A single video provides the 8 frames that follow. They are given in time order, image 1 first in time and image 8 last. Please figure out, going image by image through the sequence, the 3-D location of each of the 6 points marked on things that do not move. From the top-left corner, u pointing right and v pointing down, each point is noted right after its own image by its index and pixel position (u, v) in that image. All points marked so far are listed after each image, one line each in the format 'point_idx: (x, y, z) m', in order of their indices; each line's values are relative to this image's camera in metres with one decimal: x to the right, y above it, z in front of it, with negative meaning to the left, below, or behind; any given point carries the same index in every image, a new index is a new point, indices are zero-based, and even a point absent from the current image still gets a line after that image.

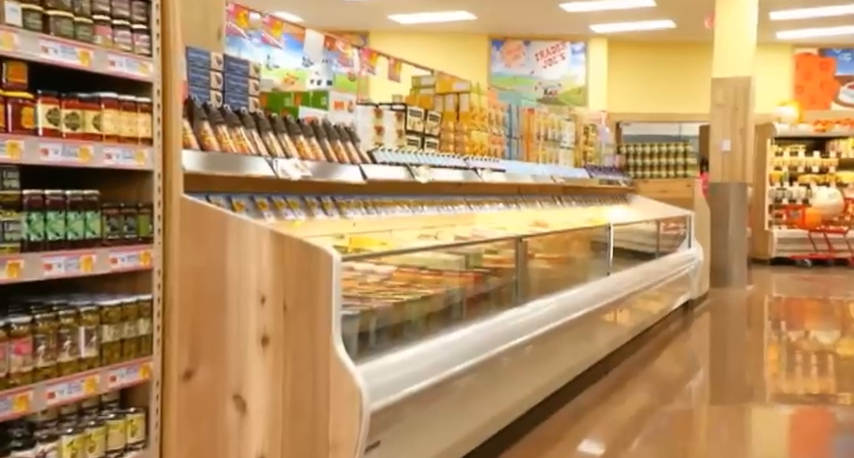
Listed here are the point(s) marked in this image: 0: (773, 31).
0: (+4.5, +2.6, +12.2) m
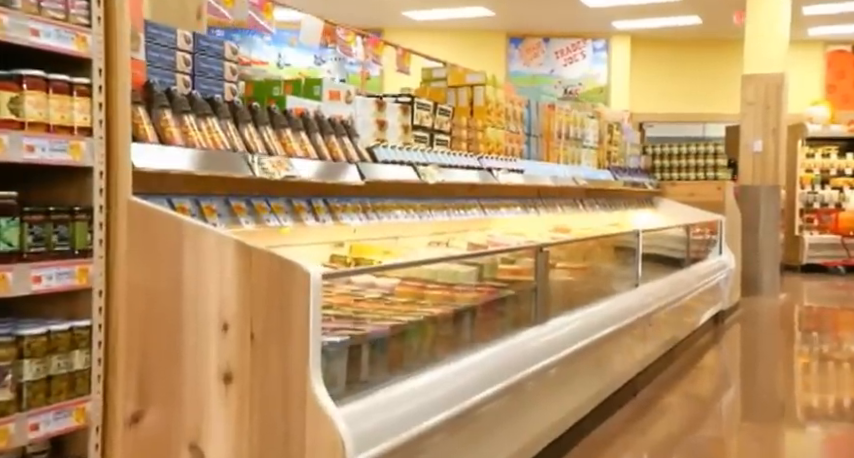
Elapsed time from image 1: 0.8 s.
0: (+4.7, +2.5, +11.8) m
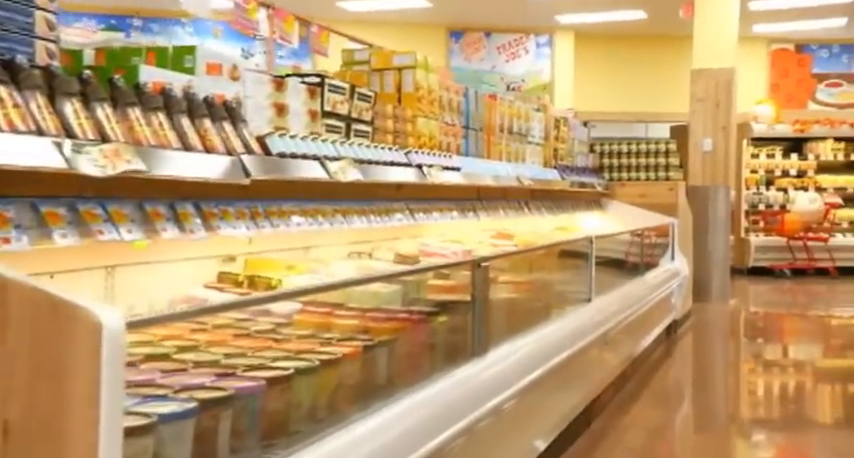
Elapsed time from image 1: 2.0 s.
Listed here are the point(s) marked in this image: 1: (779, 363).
0: (+3.9, +2.5, +11.5) m
1: (+2.3, -0.9, +6.2) m
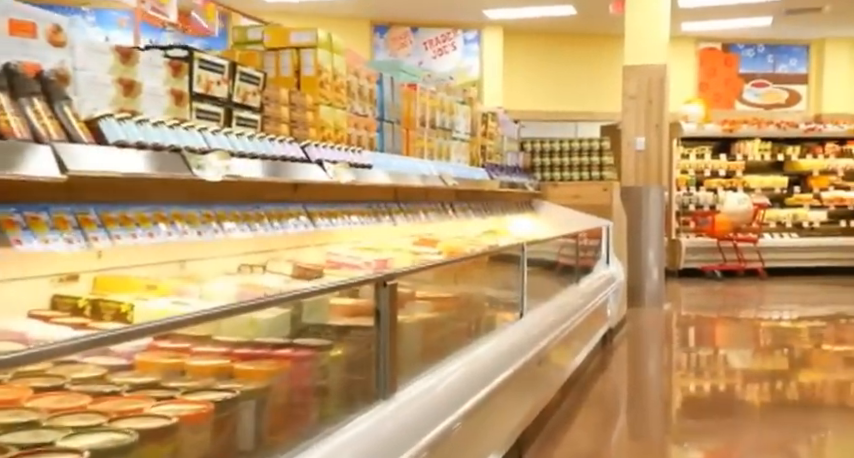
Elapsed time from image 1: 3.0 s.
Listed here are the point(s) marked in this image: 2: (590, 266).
0: (+3.0, +2.5, +11.4) m
1: (+1.8, -0.9, +5.9) m
2: (+1.0, -0.2, +5.6) m
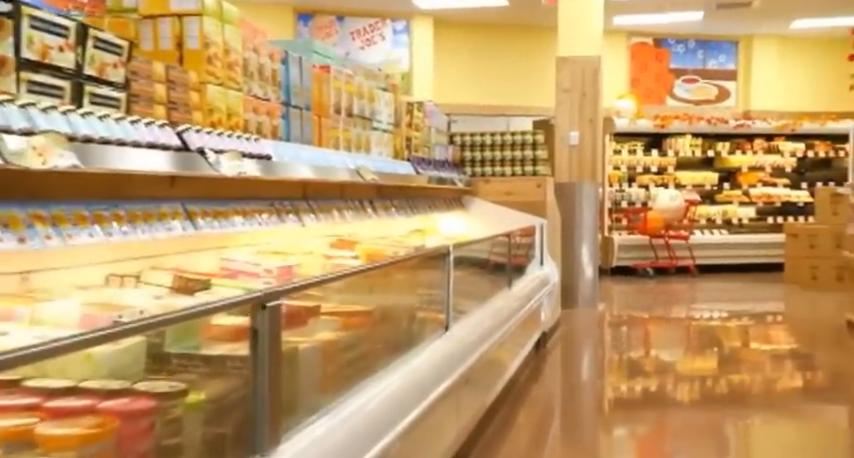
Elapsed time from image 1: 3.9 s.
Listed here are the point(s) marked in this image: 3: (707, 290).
0: (+2.2, +2.5, +11.1) m
1: (+1.3, -0.9, +5.6) m
2: (+0.5, -0.2, +5.3) m
3: (+3.0, -0.6, +9.9) m
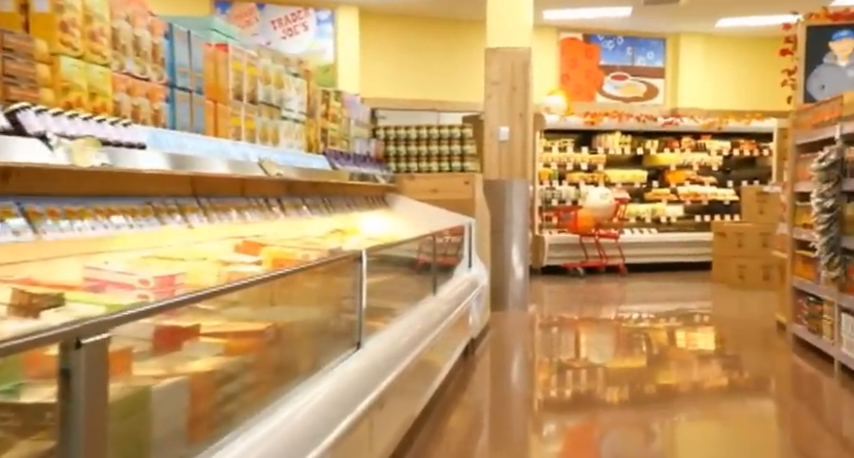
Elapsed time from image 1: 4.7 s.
0: (+1.3, +2.5, +10.9) m
1: (+0.9, -0.9, +5.3) m
2: (+0.1, -0.2, +4.9) m
3: (+2.2, -0.6, +9.8) m
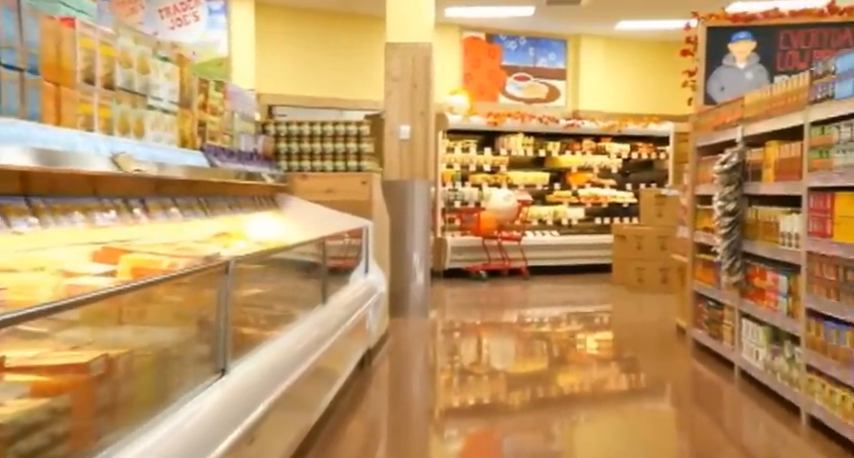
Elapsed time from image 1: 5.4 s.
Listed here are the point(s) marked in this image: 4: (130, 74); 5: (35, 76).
0: (+0.2, +2.5, +10.7) m
1: (+0.3, -0.9, +5.1) m
2: (-0.4, -0.2, +4.6) m
3: (+1.2, -0.7, +9.6) m
4: (-0.9, +0.5, +2.8) m
5: (-0.9, +0.4, +2.2) m
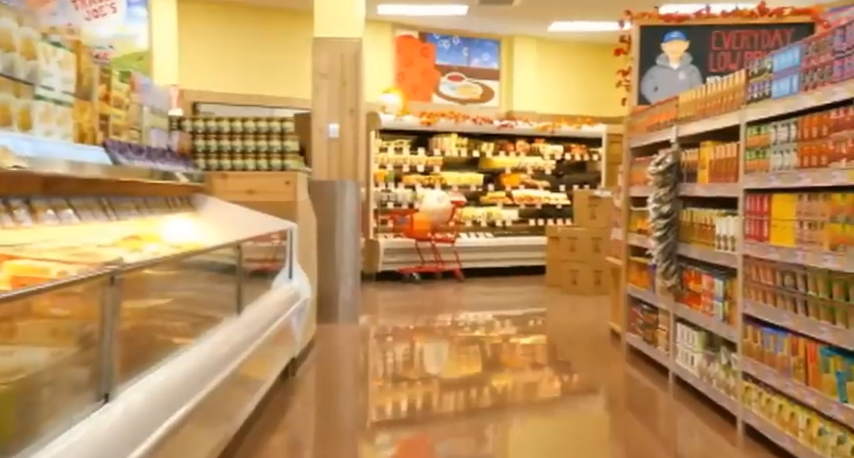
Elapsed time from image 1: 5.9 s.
0: (-0.6, +2.5, +10.4) m
1: (-0.1, -0.9, +4.8) m
2: (-0.8, -0.2, +4.3) m
3: (+0.5, -0.7, +9.4) m
4: (-1.1, +0.5, +2.5) m
5: (-1.1, +0.3, +1.9) m
